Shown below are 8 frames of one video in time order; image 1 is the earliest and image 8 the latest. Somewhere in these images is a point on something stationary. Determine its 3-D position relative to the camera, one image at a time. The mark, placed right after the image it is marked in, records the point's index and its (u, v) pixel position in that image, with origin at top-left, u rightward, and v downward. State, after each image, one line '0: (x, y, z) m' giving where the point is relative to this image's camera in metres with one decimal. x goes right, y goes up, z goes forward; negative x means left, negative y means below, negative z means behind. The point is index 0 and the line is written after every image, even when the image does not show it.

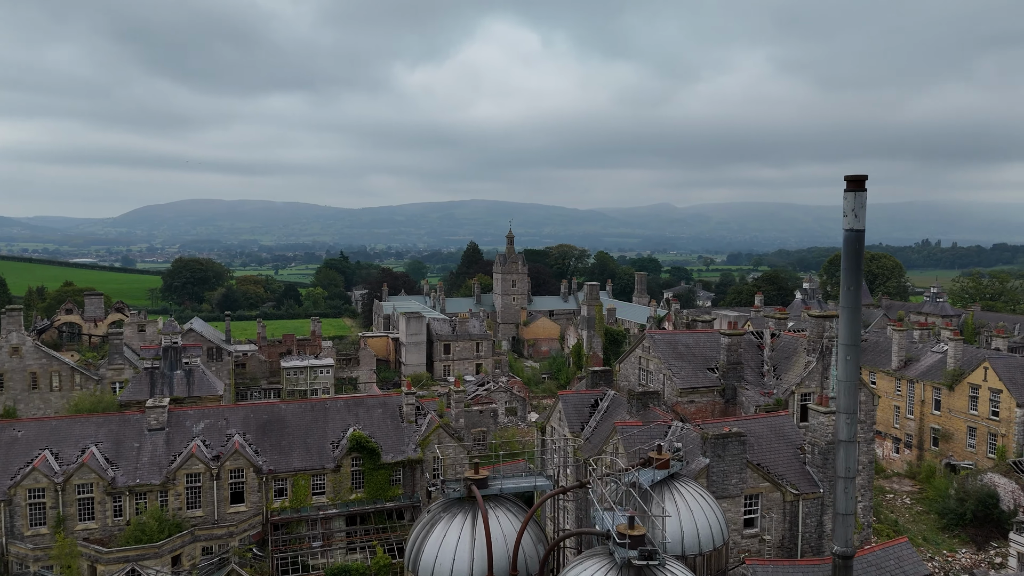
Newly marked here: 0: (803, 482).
0: (+7.5, -5.0, +19.2) m
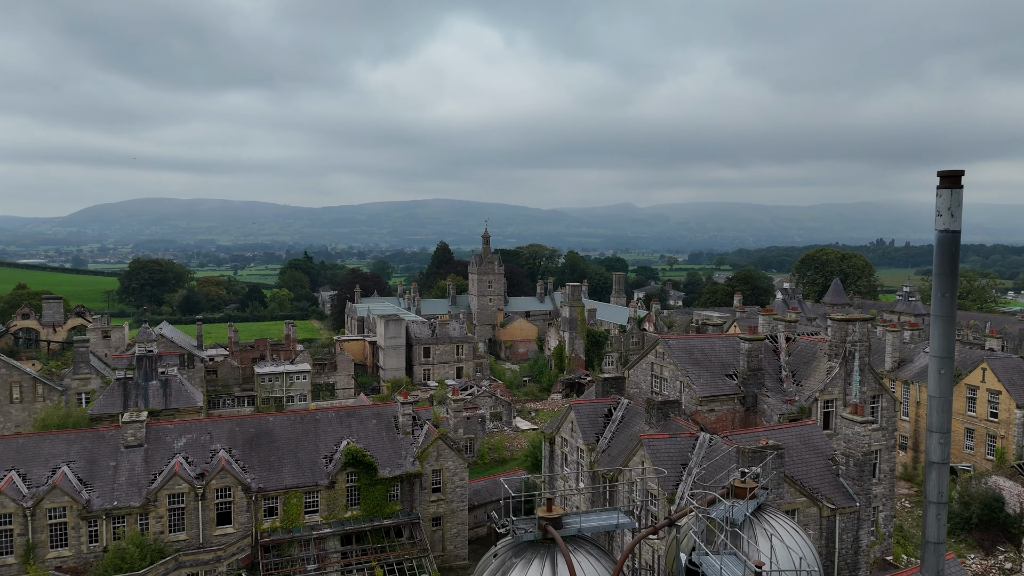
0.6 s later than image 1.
0: (+8.1, -5.1, +18.3) m
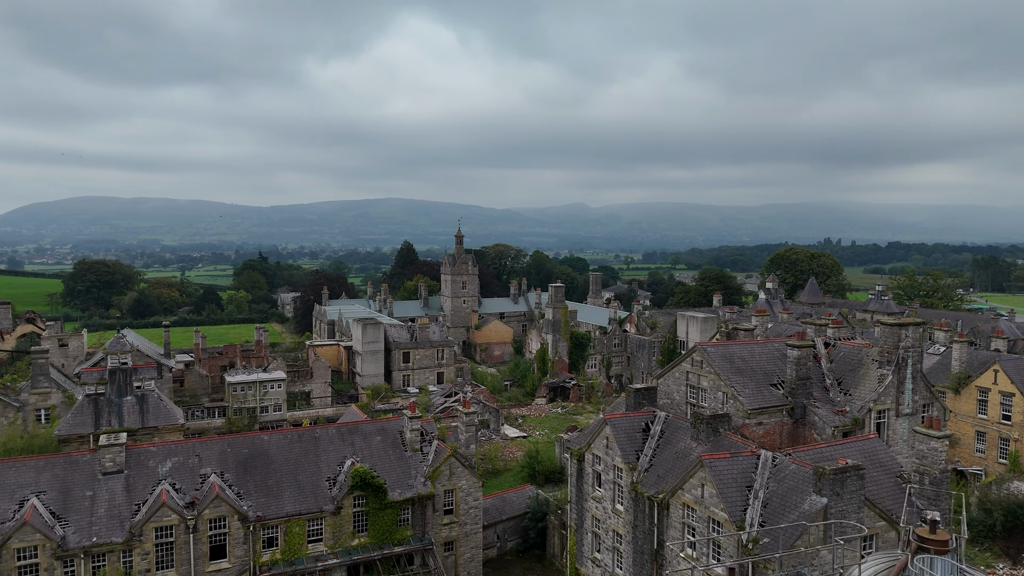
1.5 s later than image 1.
0: (+9.2, -5.2, +16.9) m
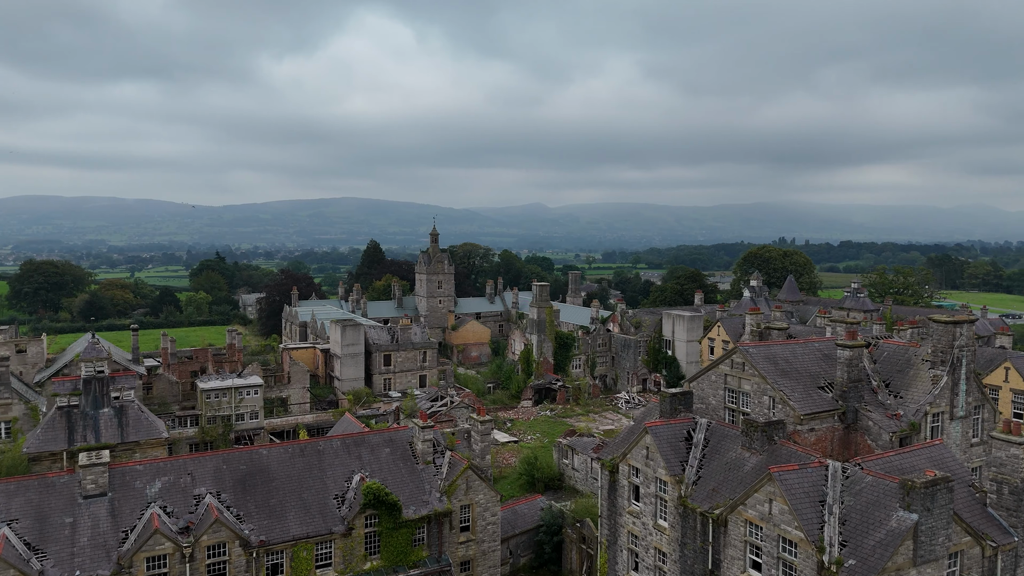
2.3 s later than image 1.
0: (+10.2, -5.1, +15.6) m
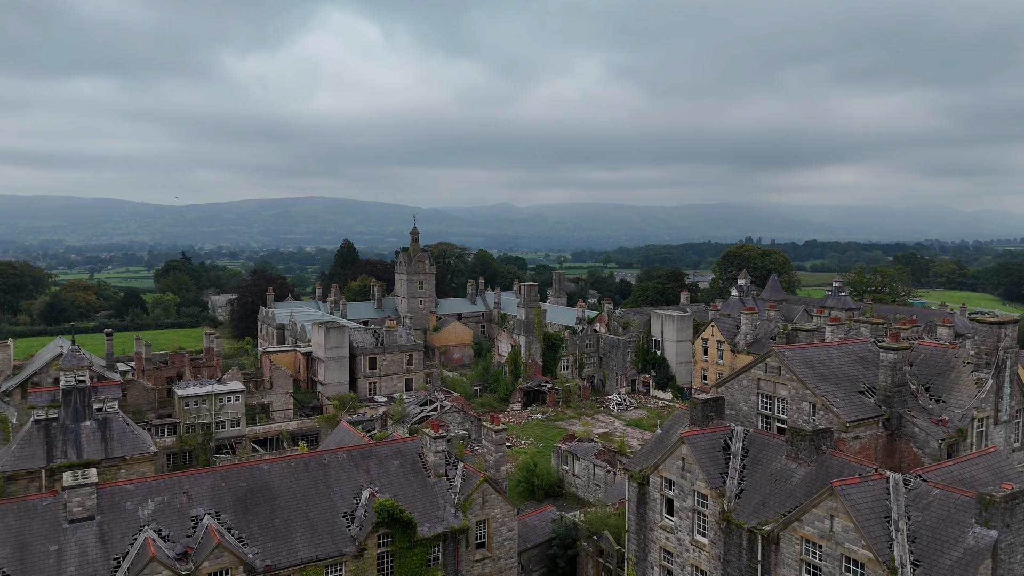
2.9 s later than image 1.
0: (+11.0, -5.1, +14.8) m
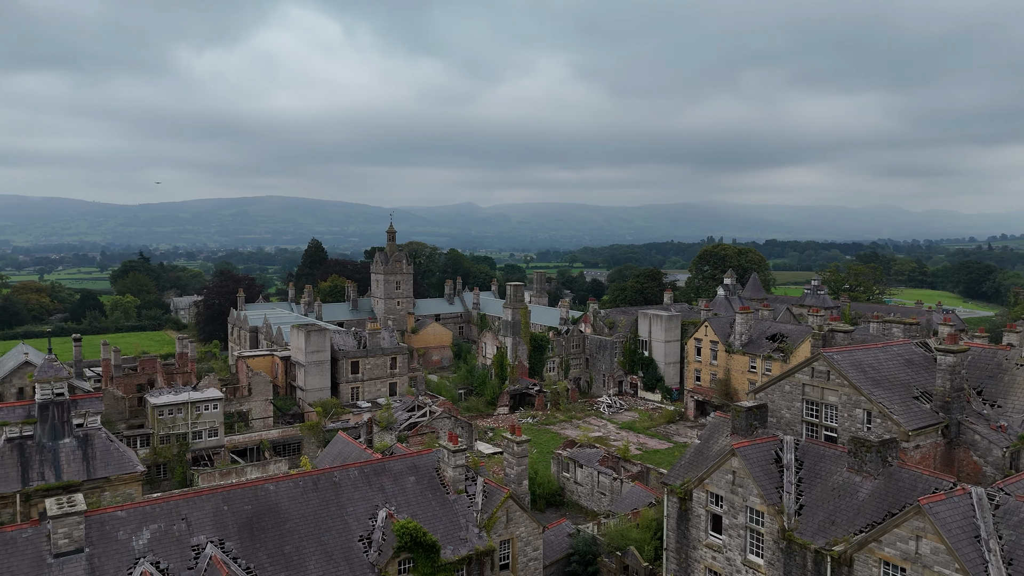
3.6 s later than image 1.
0: (+12.1, -5.1, +13.8) m
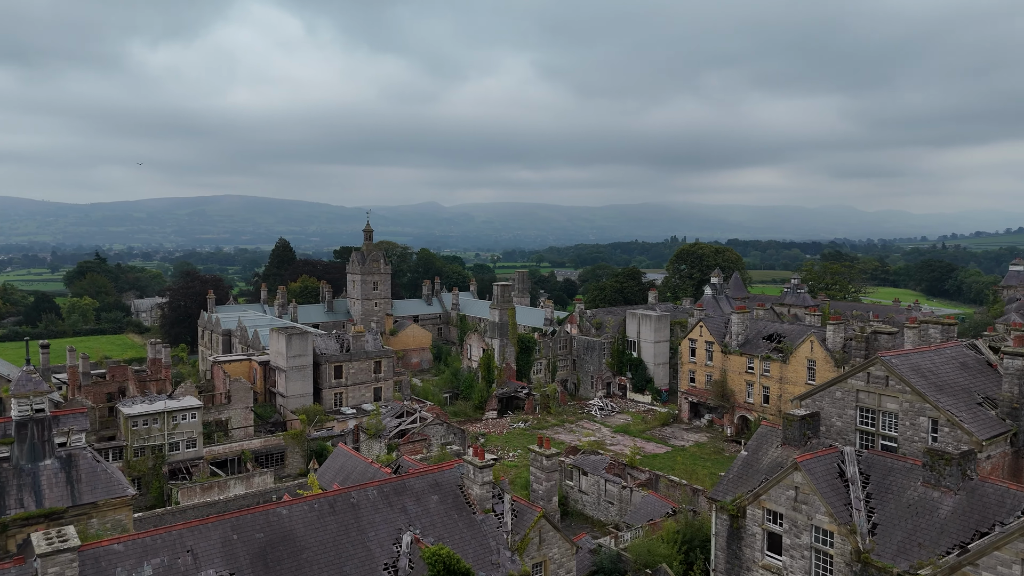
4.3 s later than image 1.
0: (+13.1, -5.1, +12.9) m
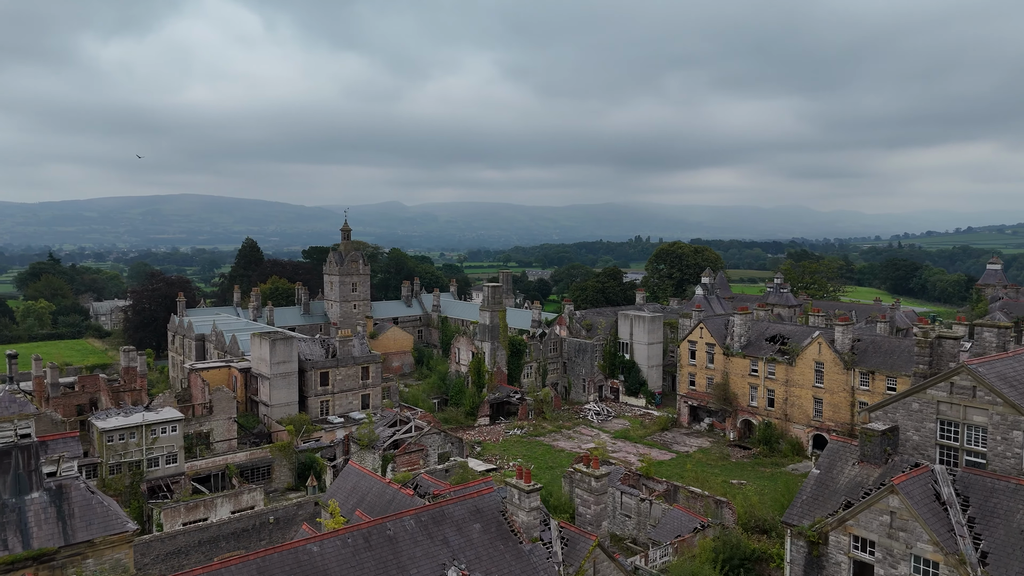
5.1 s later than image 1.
0: (+14.5, -5.1, +11.9) m
